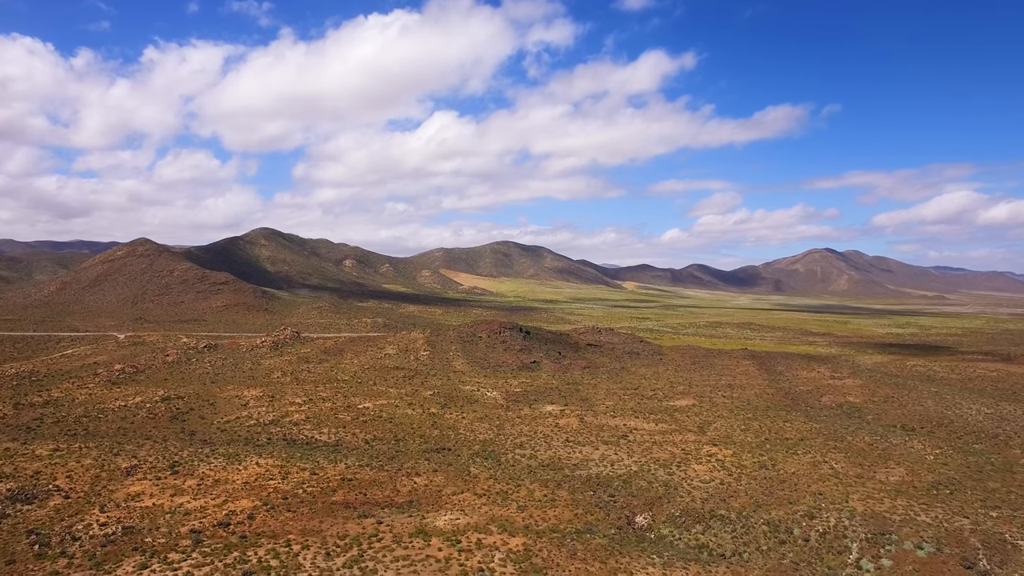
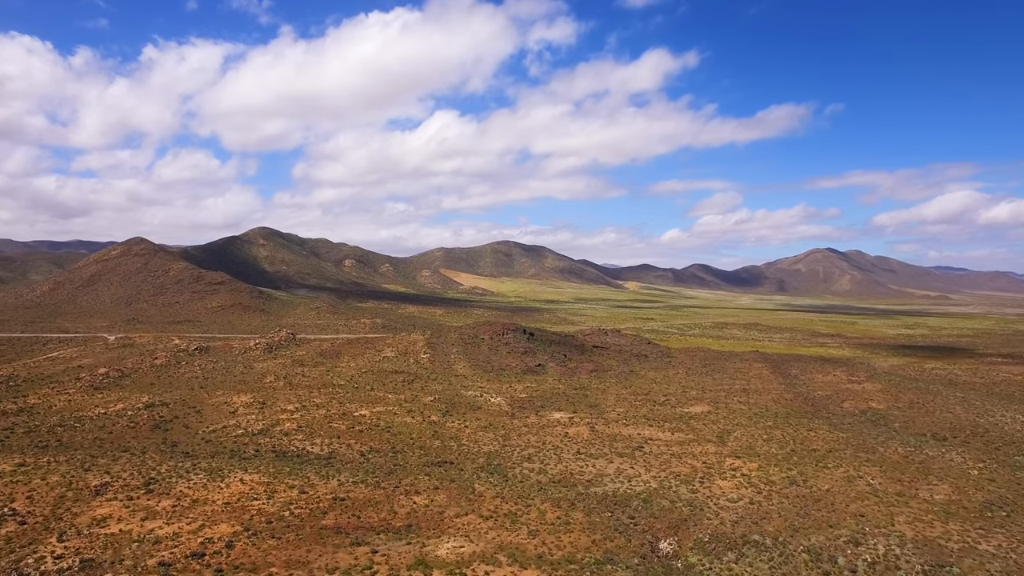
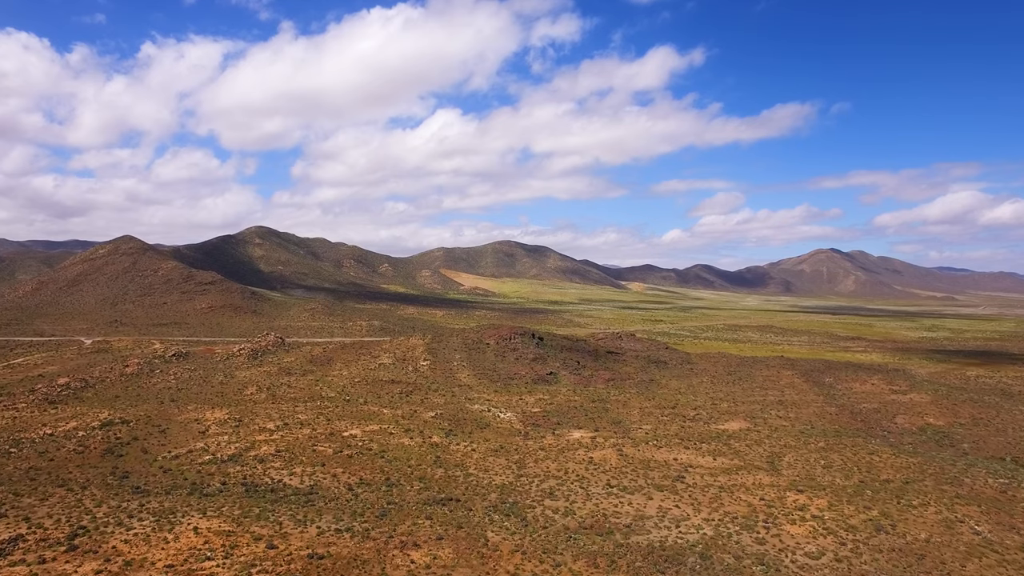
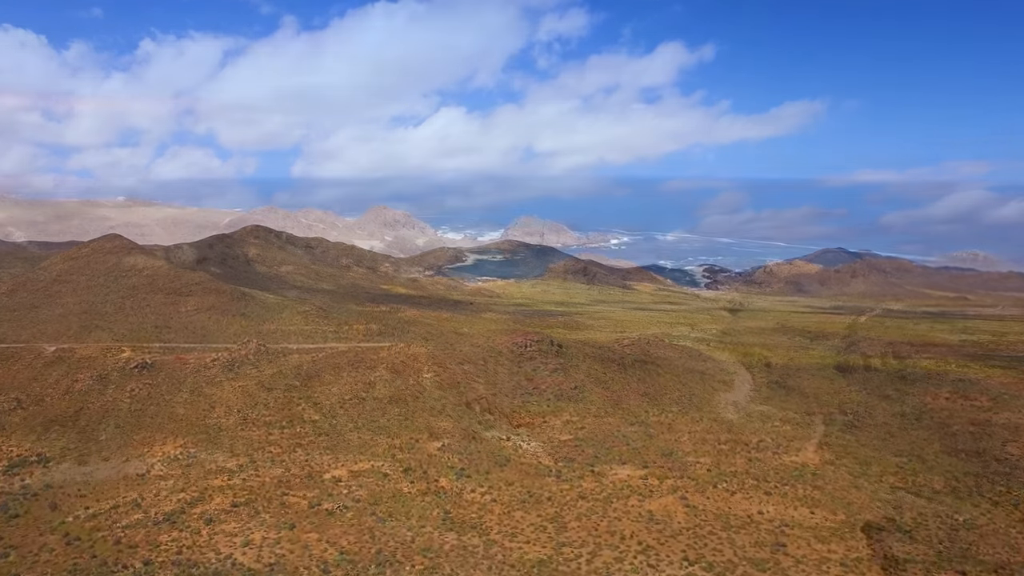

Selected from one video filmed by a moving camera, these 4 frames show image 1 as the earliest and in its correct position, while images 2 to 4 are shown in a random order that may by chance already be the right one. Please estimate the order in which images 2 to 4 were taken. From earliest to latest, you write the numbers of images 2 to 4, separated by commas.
2, 3, 4
